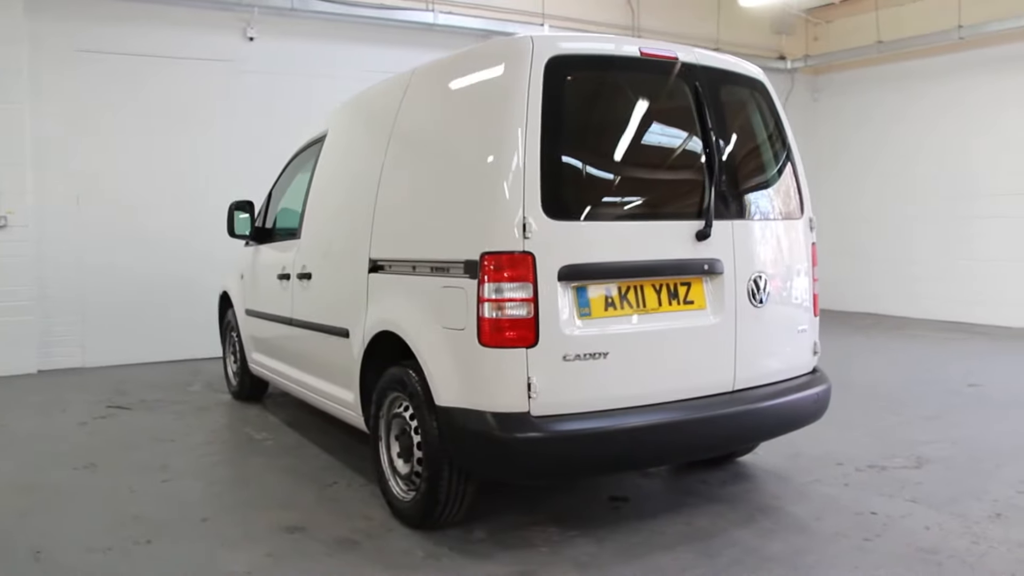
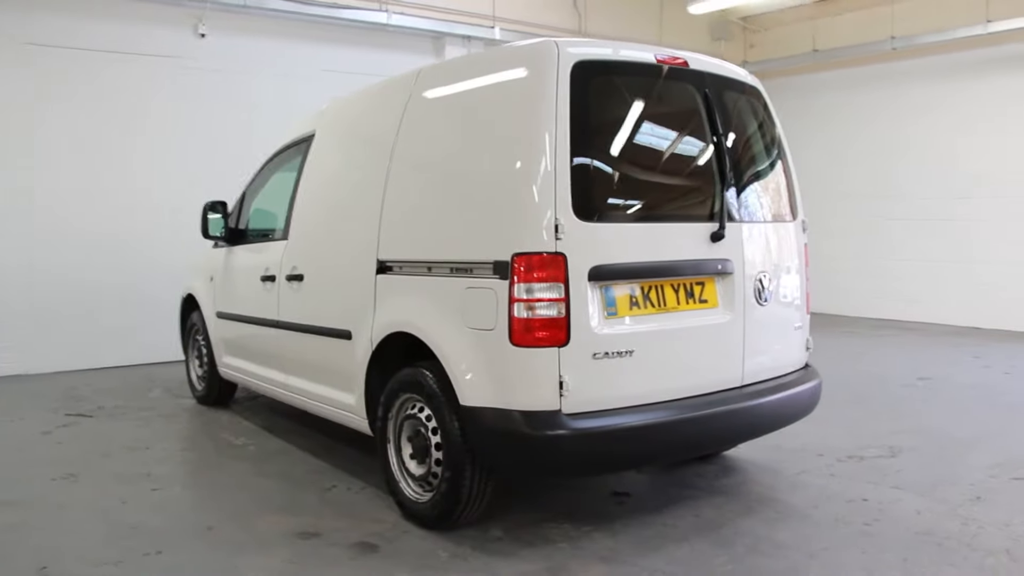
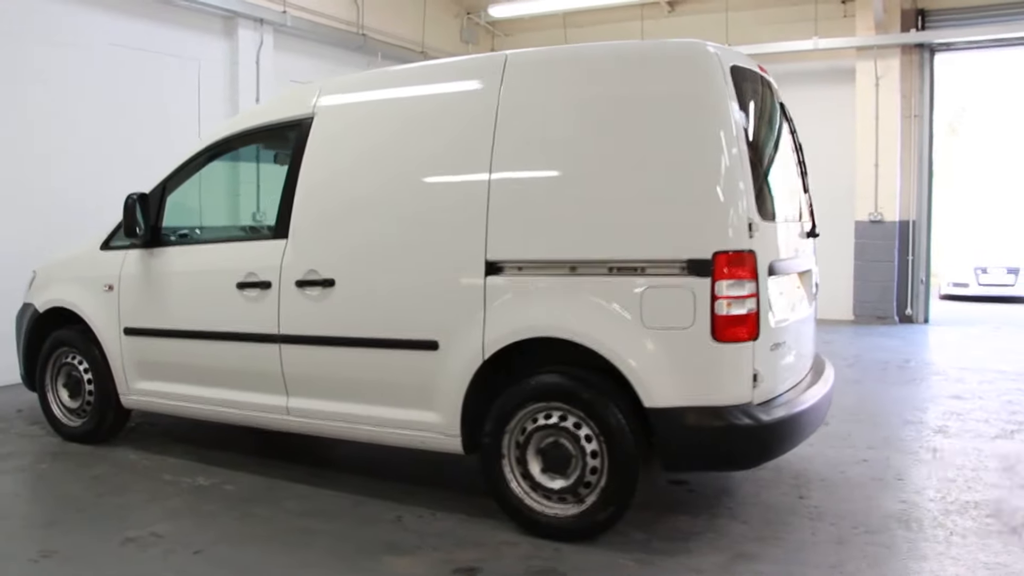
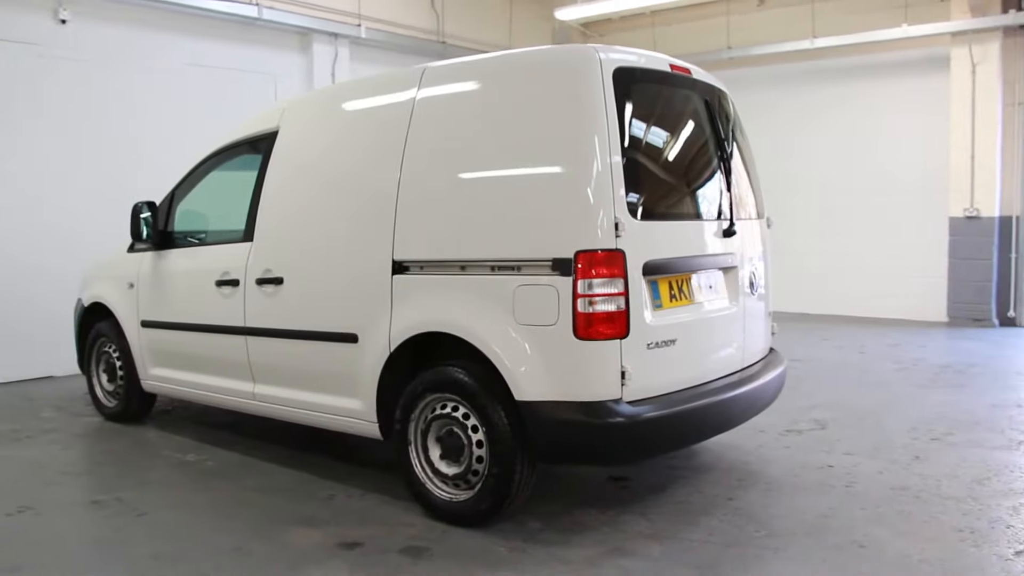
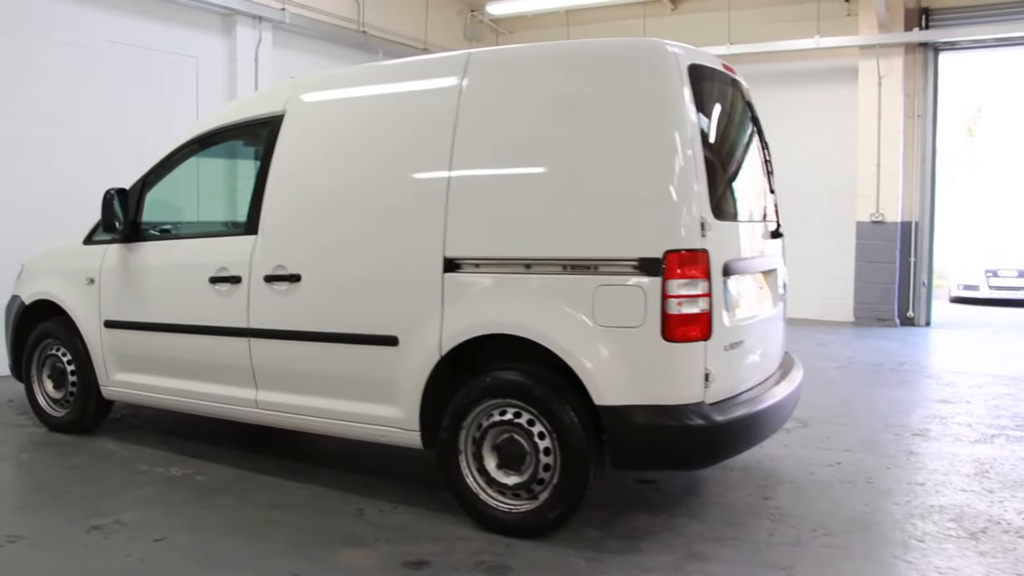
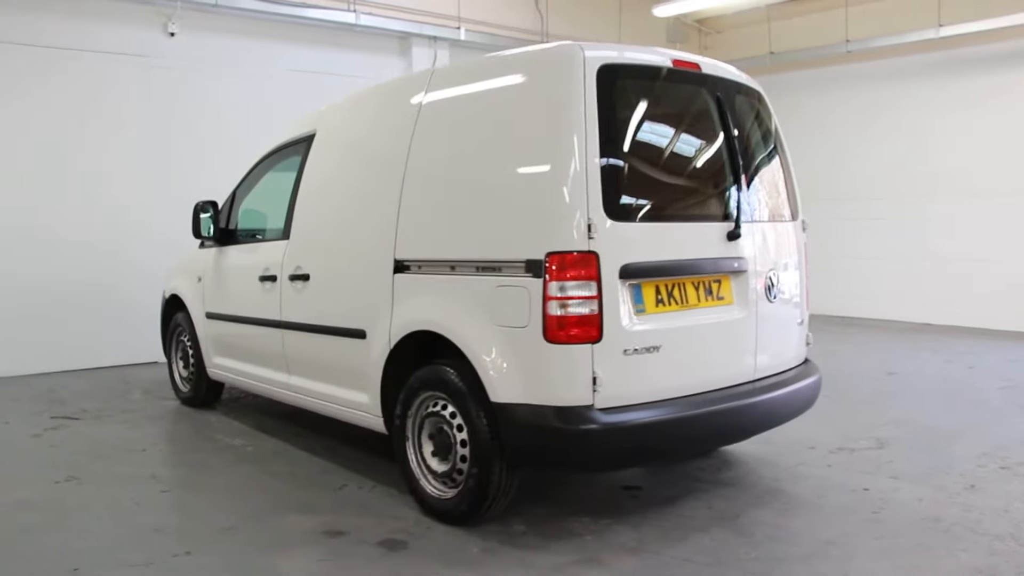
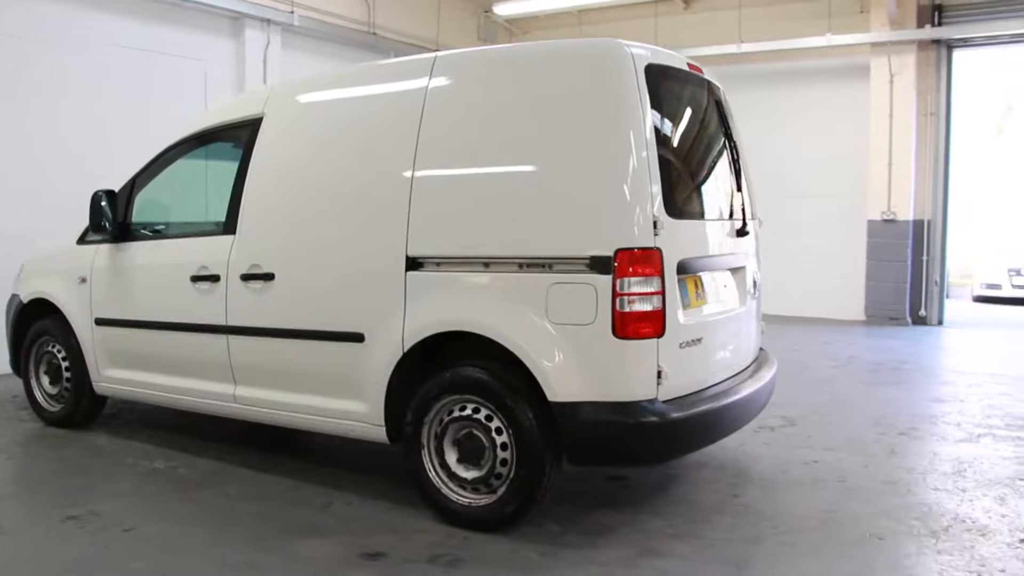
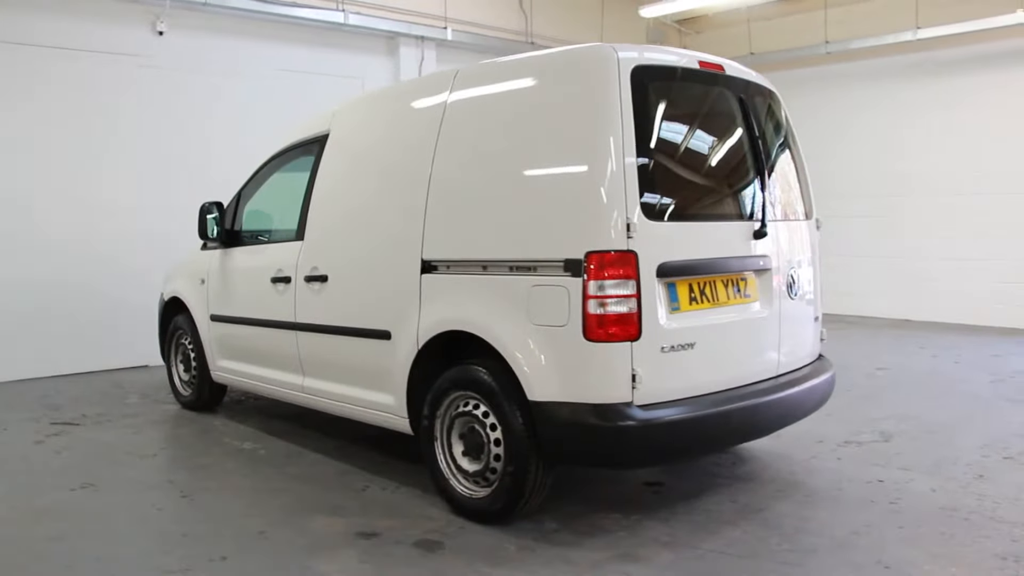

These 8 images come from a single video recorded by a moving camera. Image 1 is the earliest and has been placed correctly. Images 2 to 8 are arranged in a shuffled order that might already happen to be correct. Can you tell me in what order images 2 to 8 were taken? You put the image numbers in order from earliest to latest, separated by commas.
2, 6, 8, 4, 7, 5, 3
